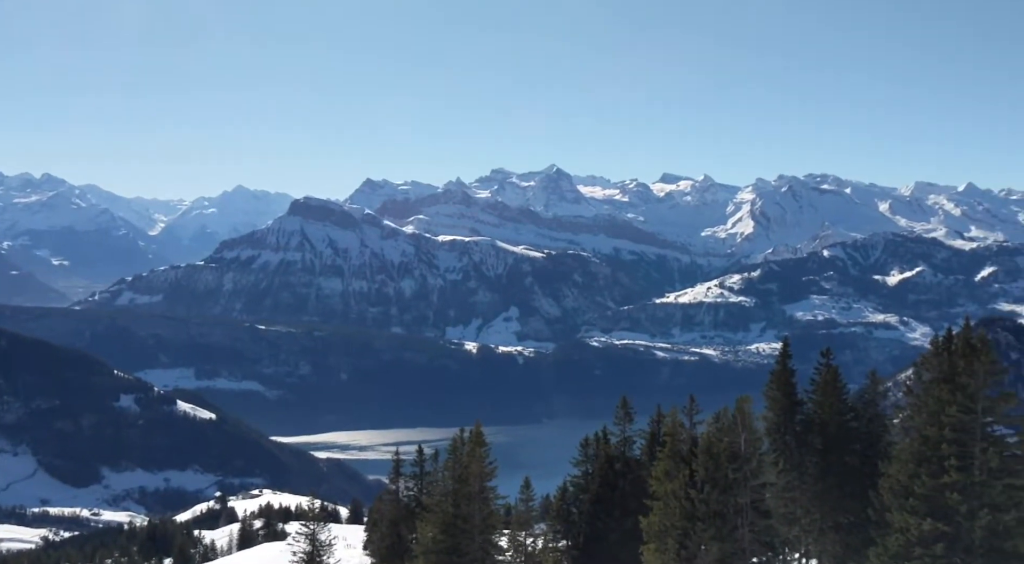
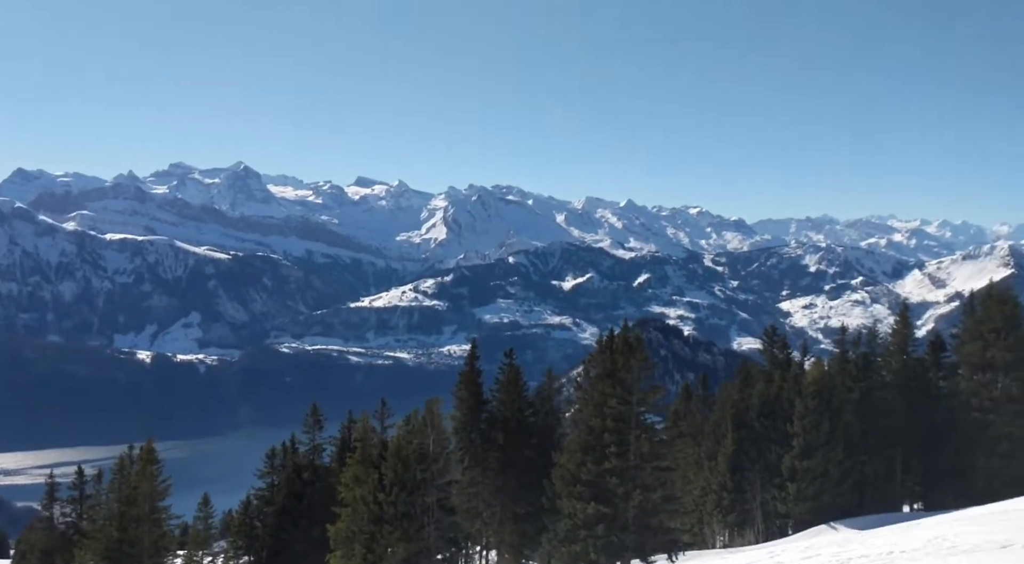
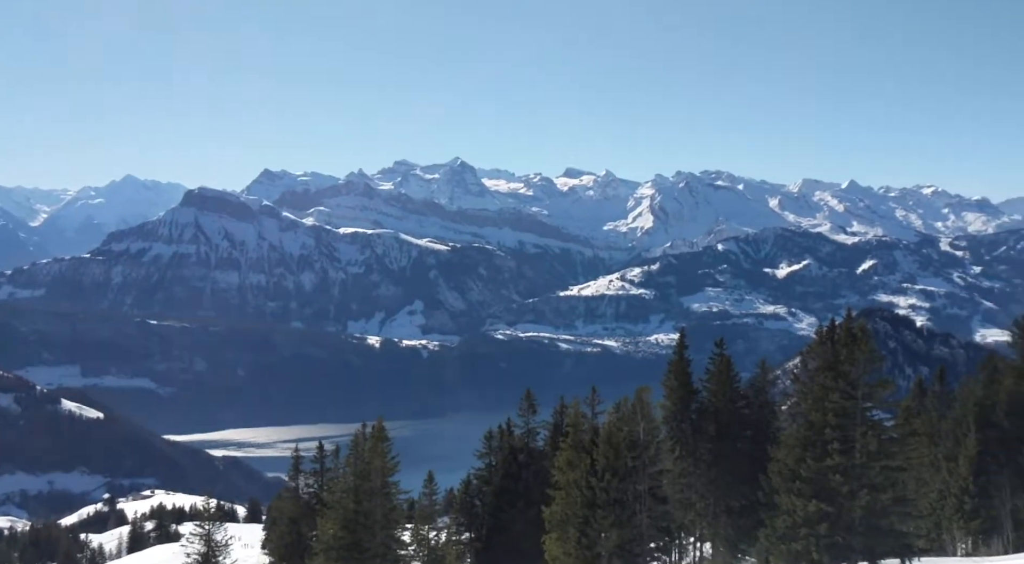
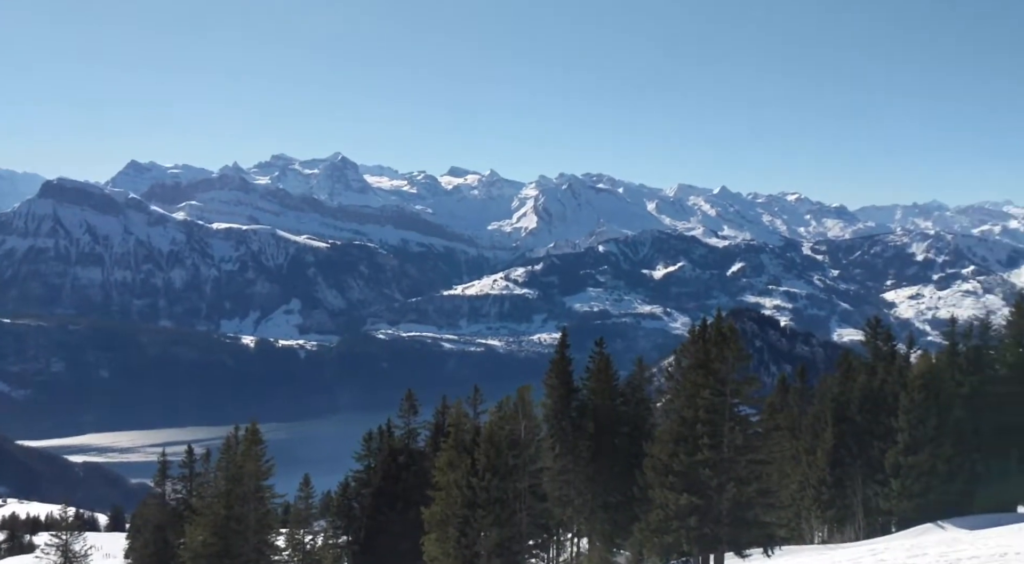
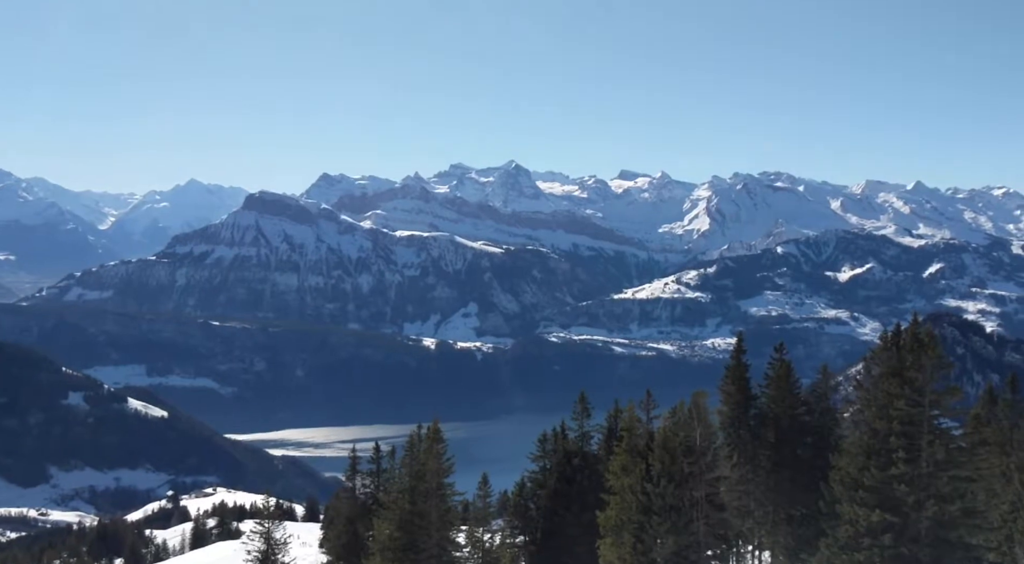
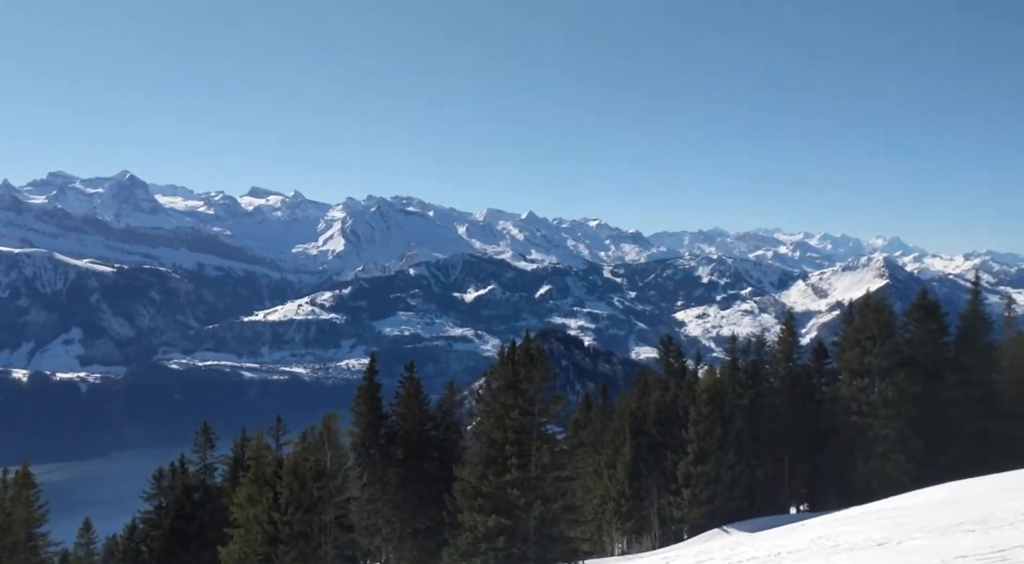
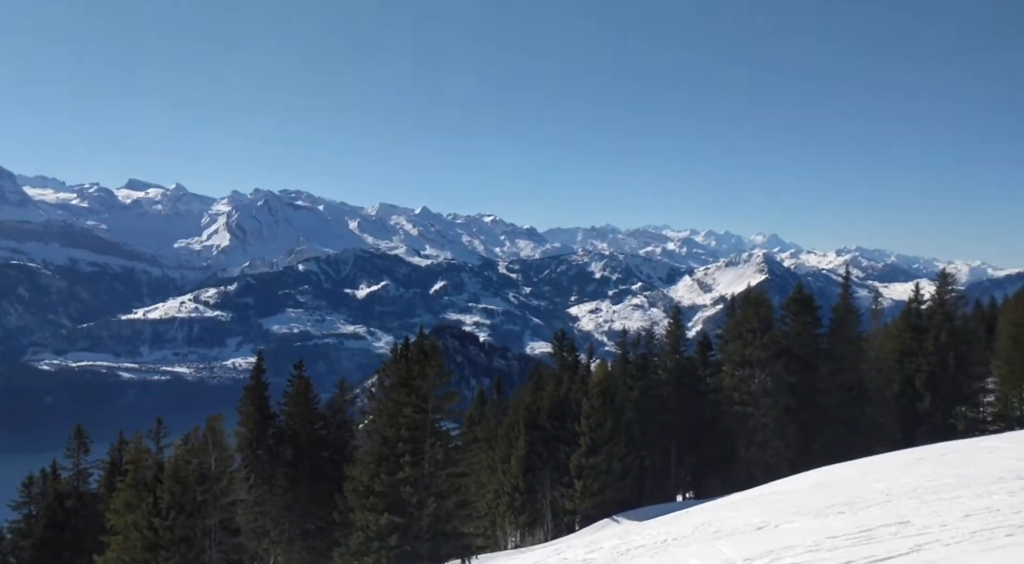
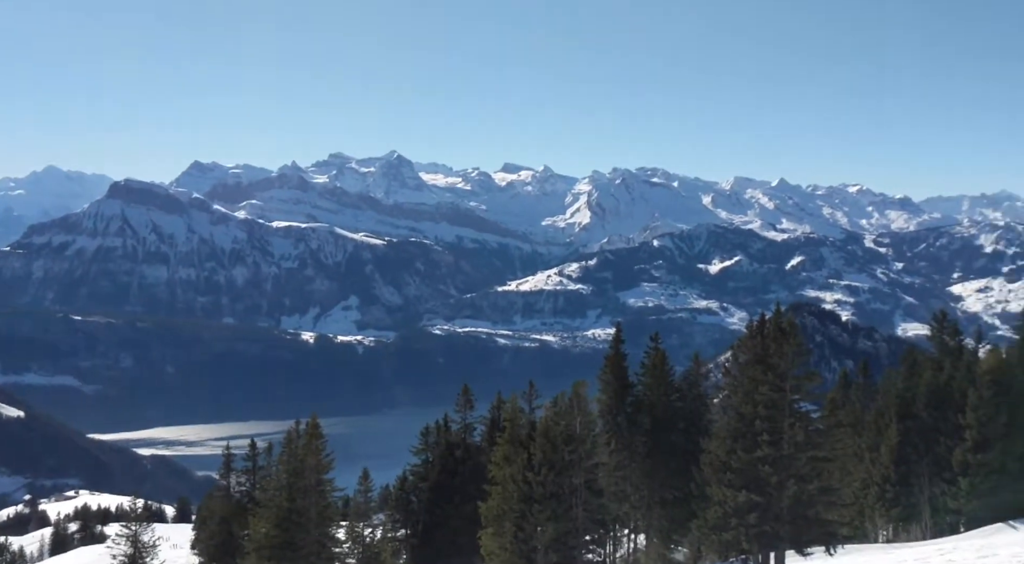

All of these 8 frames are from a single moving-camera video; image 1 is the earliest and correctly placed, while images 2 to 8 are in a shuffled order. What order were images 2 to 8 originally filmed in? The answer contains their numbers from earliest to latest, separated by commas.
5, 3, 8, 4, 2, 6, 7
